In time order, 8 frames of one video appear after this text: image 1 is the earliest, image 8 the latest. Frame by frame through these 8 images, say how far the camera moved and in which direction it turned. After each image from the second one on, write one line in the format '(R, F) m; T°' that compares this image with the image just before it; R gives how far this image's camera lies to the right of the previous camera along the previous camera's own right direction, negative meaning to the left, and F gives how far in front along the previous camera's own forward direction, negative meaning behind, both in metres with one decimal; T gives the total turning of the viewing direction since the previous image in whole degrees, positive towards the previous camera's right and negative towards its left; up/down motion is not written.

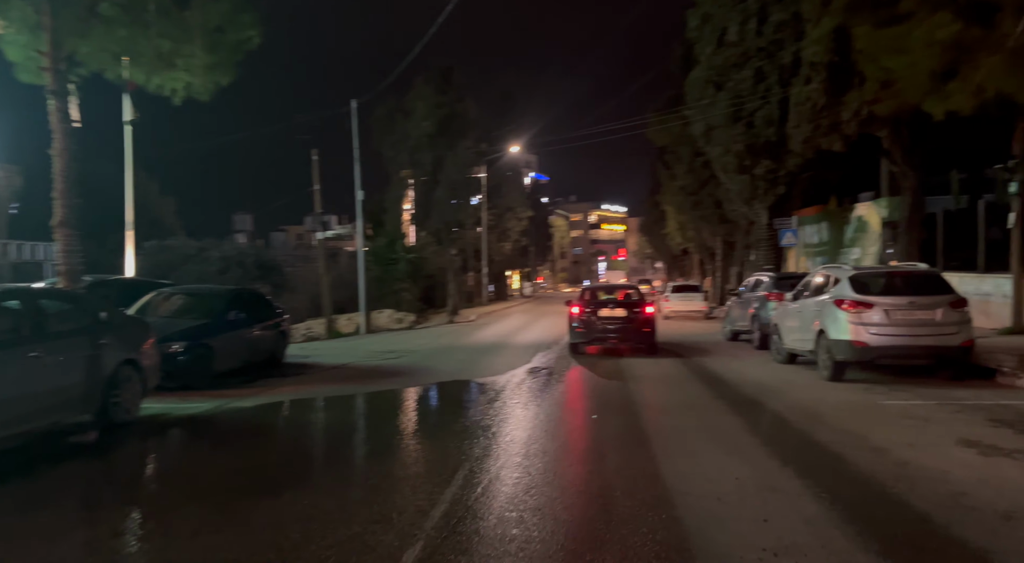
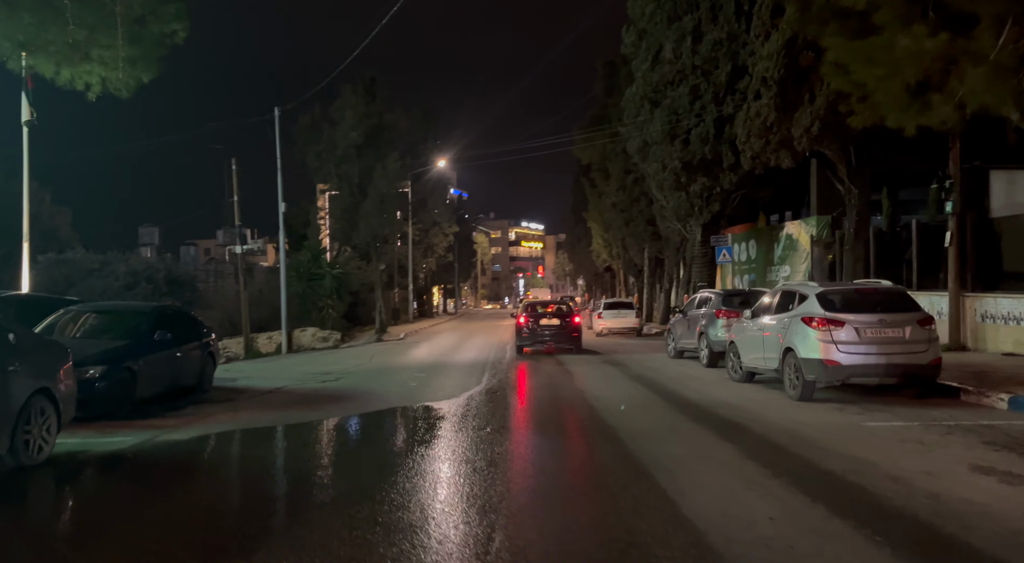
(-0.6, +0.9) m; +6°
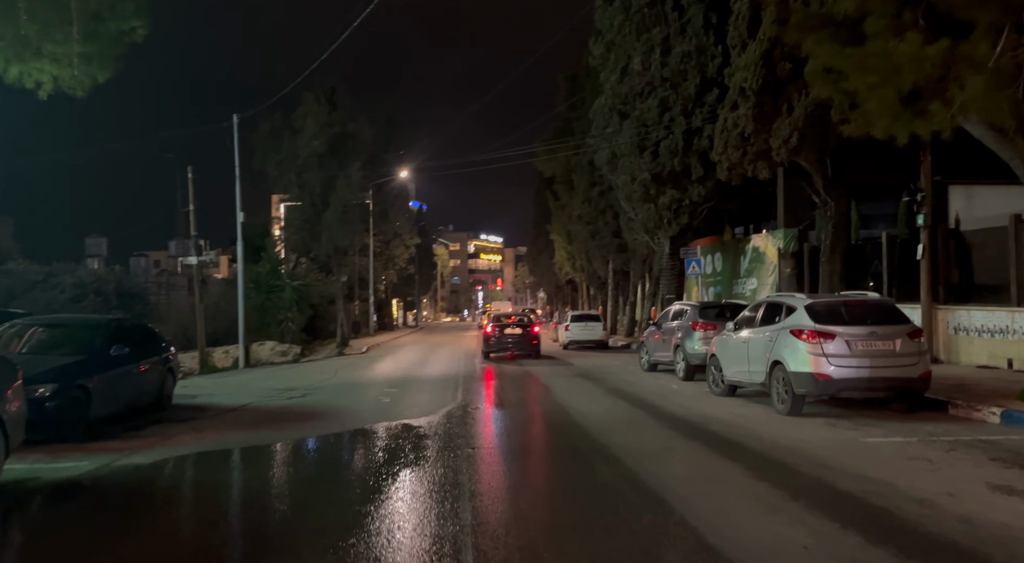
(-0.4, +0.5) m; +3°
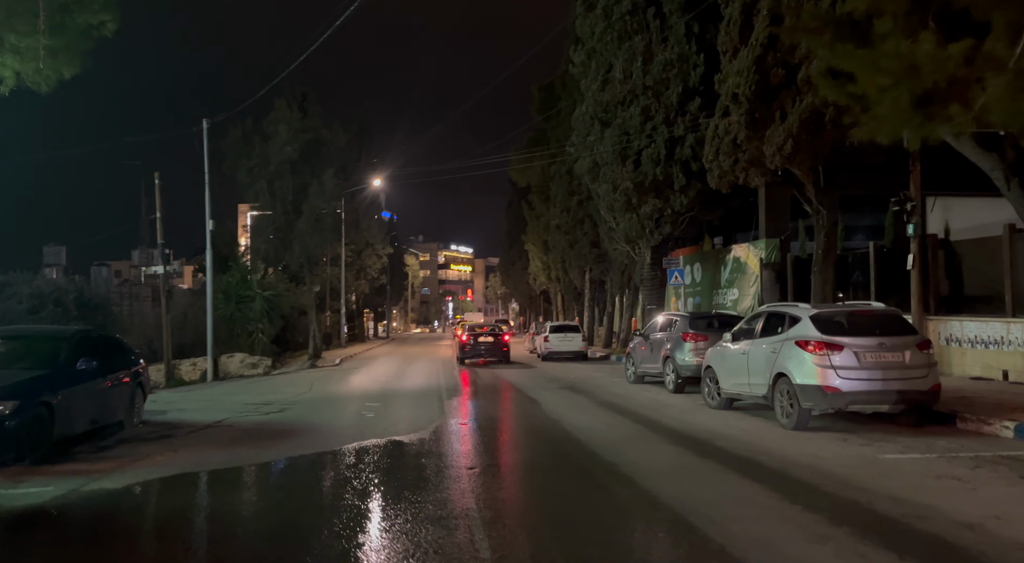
(-0.4, +0.6) m; +2°
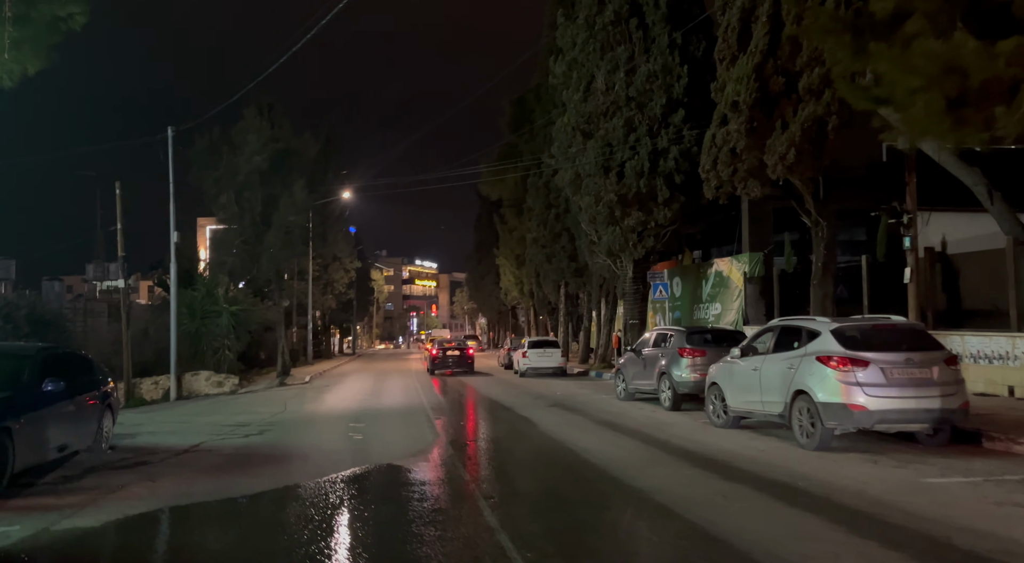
(-0.6, +0.8) m; +3°
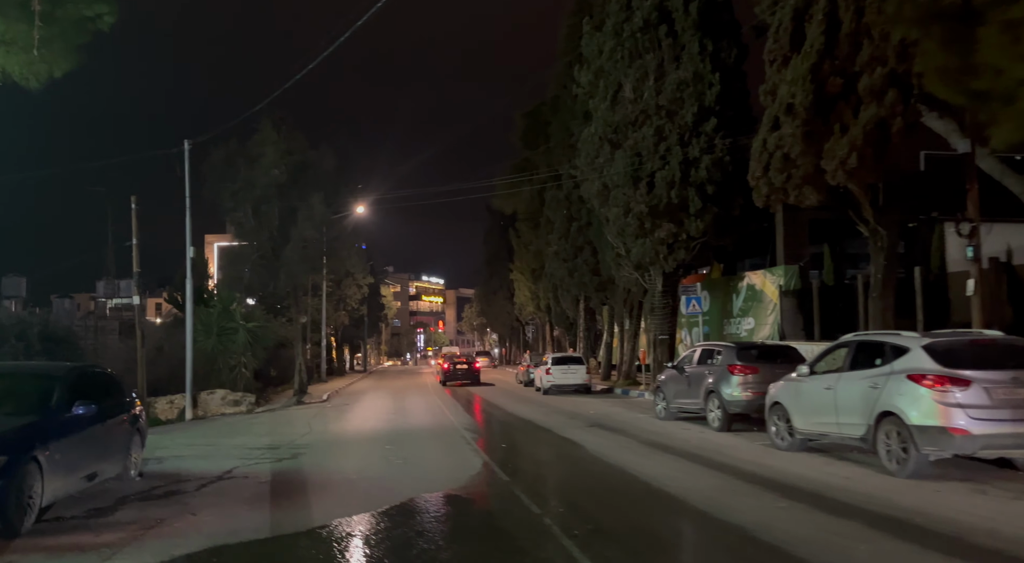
(-0.7, +0.8) m; 0°
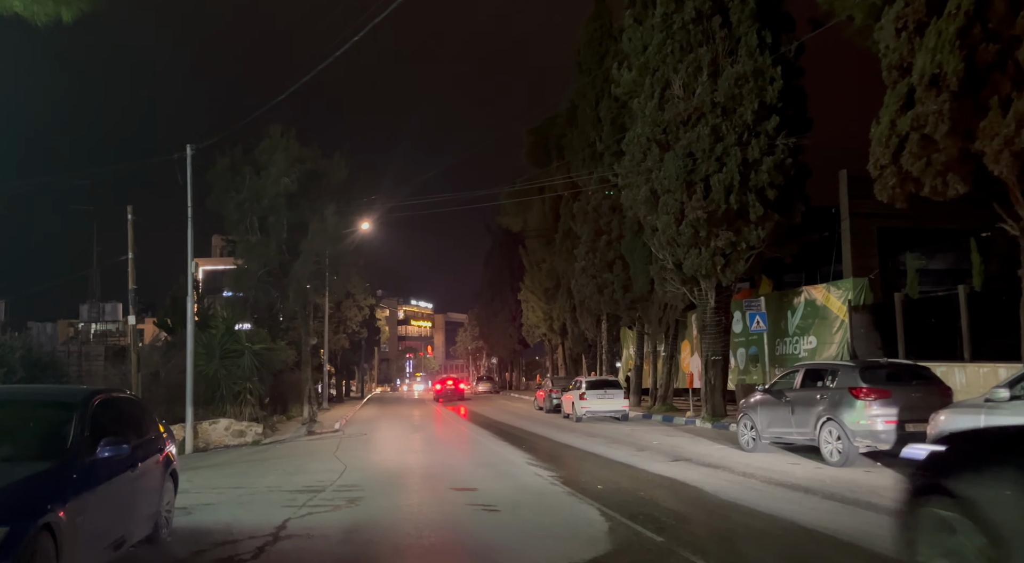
(-1.7, +2.6) m; +1°
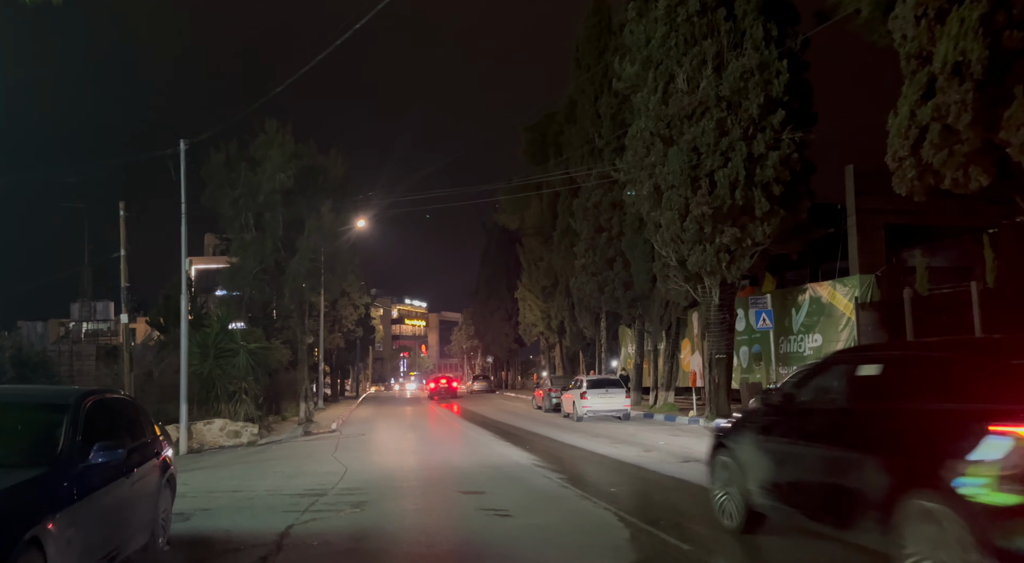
(-0.2, +0.5) m; 0°
